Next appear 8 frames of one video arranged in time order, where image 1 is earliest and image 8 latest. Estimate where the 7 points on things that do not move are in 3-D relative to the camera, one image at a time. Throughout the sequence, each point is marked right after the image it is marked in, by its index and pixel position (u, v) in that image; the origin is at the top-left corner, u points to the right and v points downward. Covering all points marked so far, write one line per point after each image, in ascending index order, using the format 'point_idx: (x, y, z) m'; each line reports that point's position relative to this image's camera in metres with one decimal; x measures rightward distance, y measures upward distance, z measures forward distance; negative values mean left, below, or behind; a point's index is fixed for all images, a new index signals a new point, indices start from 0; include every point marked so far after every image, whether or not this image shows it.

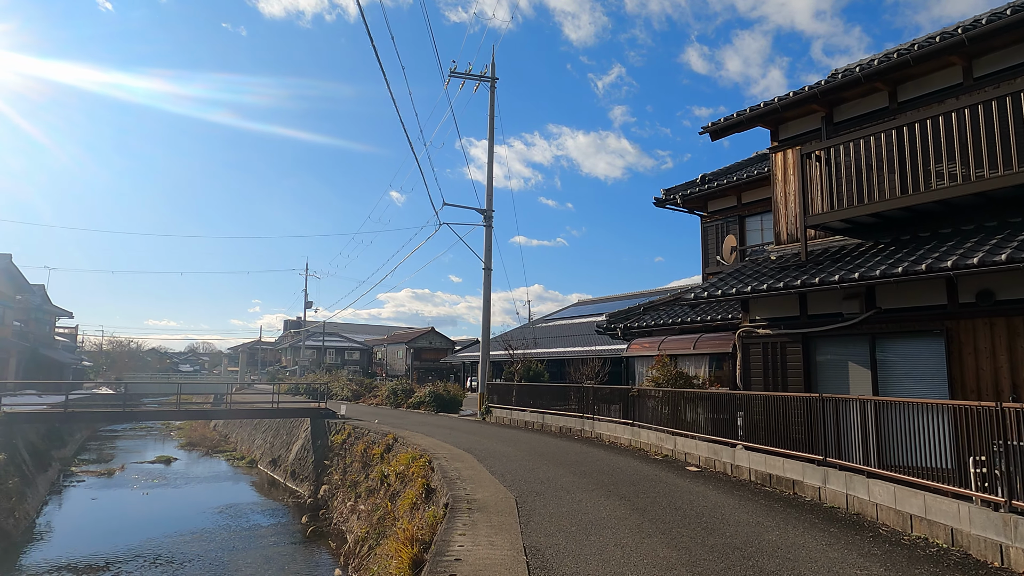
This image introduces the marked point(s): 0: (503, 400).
0: (-0.2, -3.1, +18.3) m
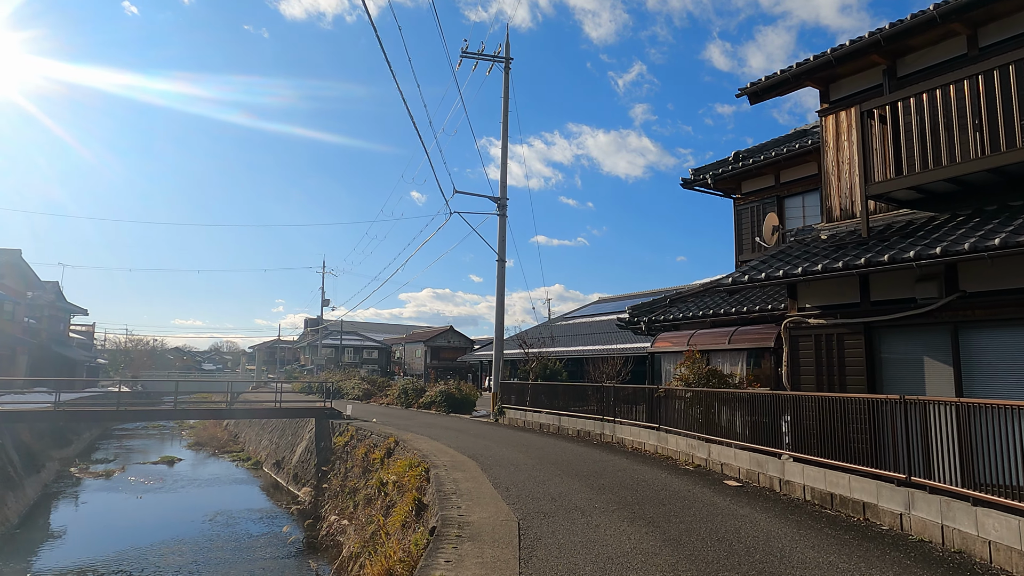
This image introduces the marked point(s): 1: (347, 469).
0: (+0.1, -2.9, +17.0) m
1: (-3.7, -4.0, +14.7) m
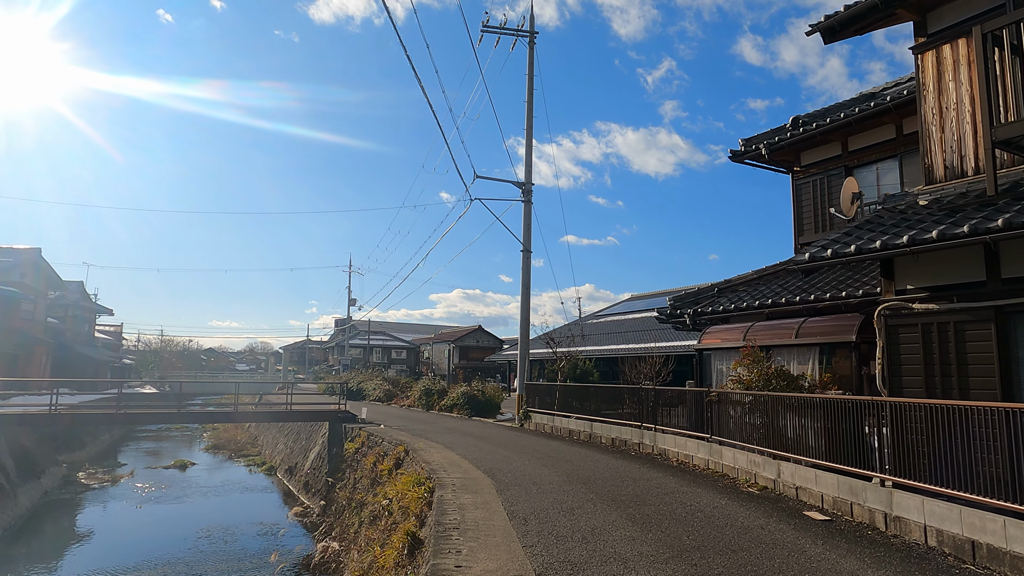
0: (+0.7, -2.7, +15.5) m
1: (-3.2, -3.9, +13.3) m
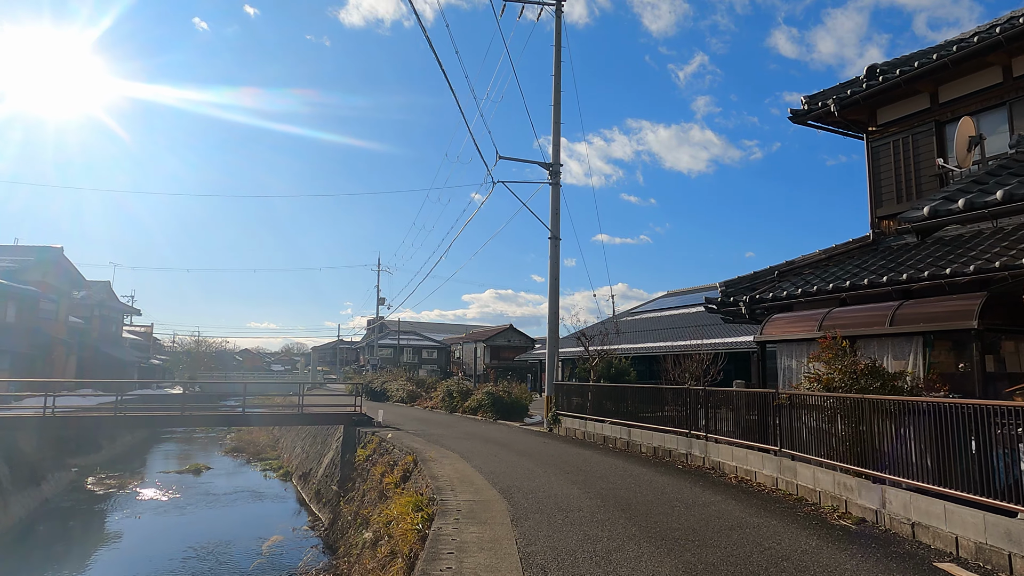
0: (+1.3, -2.5, +13.9) m
1: (-2.7, -3.7, +11.9) m
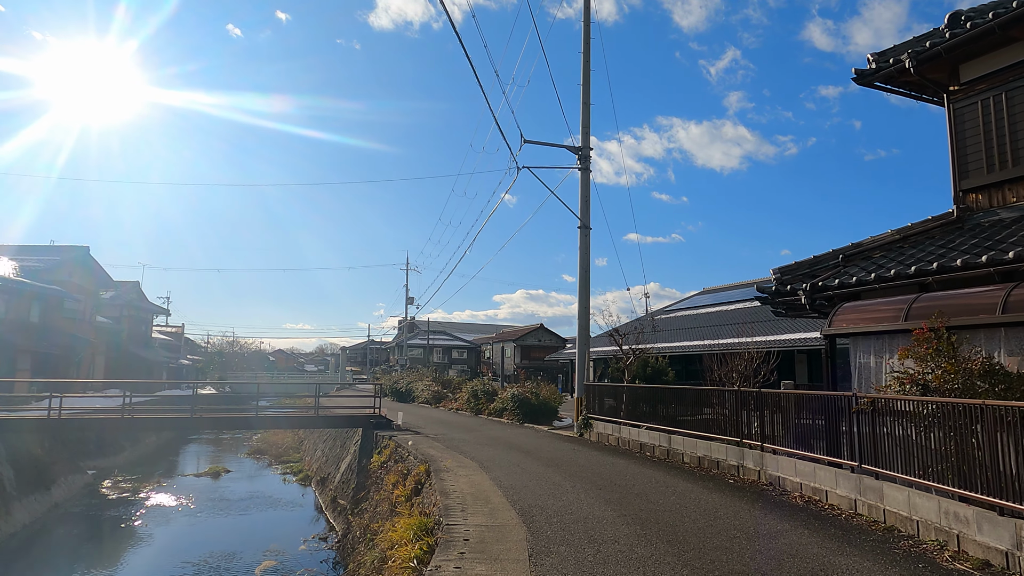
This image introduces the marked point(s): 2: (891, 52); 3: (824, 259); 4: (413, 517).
0: (+1.8, -2.3, +12.7) m
1: (-2.3, -3.5, +10.9) m
2: (+5.0, +3.1, +8.8) m
3: (+4.1, +0.4, +8.8) m
4: (-1.0, -2.4, +6.8) m
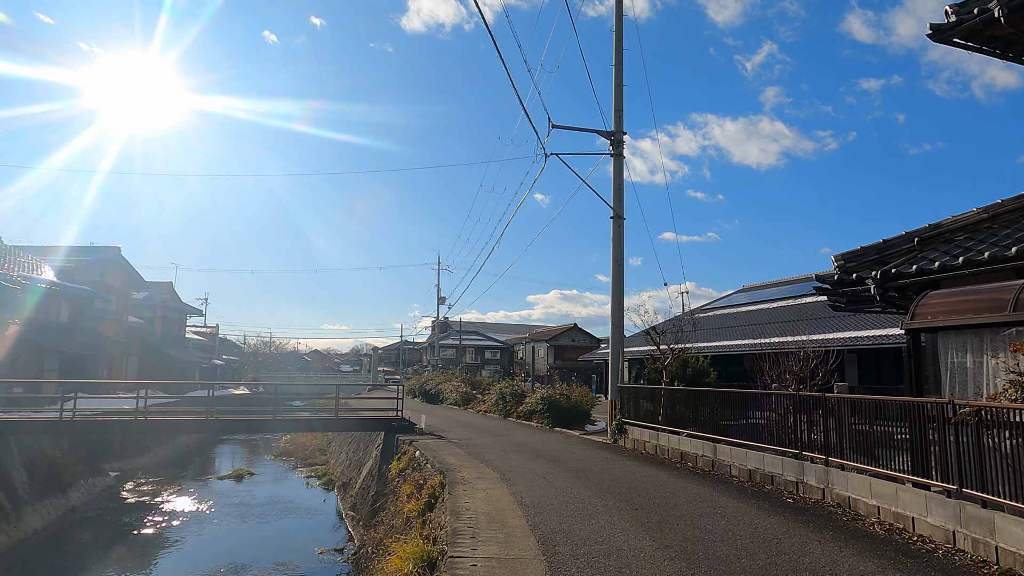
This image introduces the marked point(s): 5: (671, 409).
0: (+2.3, -2.2, +11.6) m
1: (-1.9, -3.4, +10.0) m
2: (+5.3, +3.2, +7.6) m
3: (+4.4, +0.5, +7.6) m
4: (-0.8, -2.2, +5.9) m
5: (+2.5, -1.9, +10.5) m
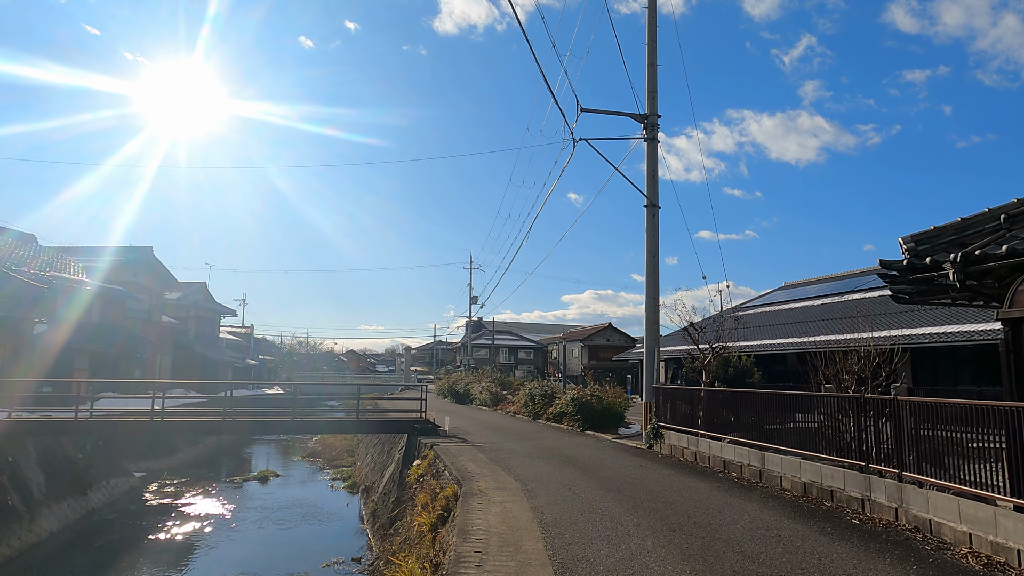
0: (+2.7, -2.1, +10.7) m
1: (-1.5, -3.3, +9.3) m
2: (+5.4, +3.4, +6.5) m
3: (+4.6, +0.7, +6.6) m
4: (-0.7, -2.1, +5.1) m
5: (+2.9, -1.8, +9.5) m
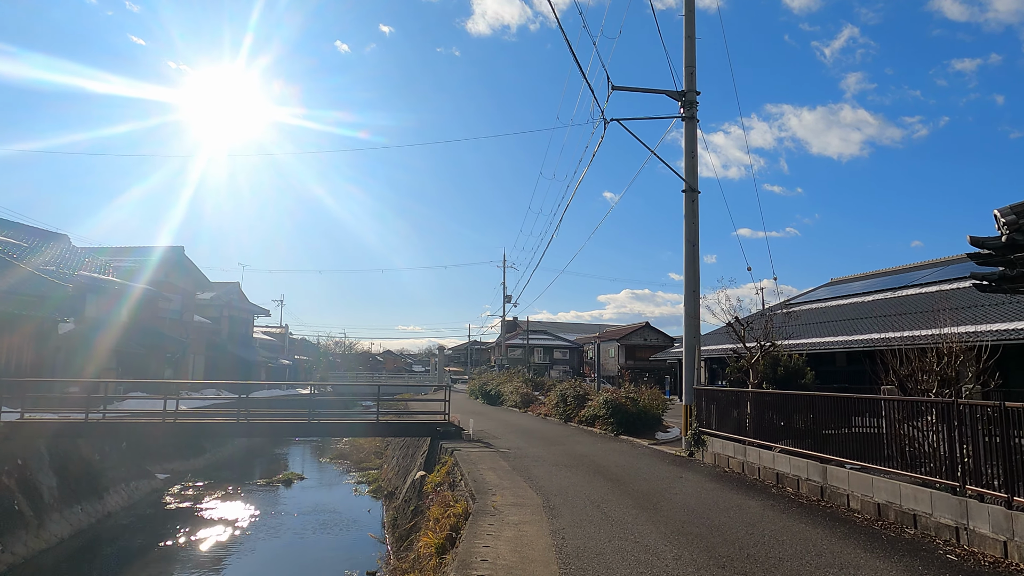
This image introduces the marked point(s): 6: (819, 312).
0: (+3.1, -1.9, +9.6) m
1: (-1.2, -3.2, +8.4) m
2: (+5.5, +3.5, +5.2) m
3: (+4.7, +0.8, +5.4) m
4: (-0.6, -2.0, +4.2) m
5: (+3.2, -1.6, +8.4) m
6: (+8.3, -0.6, +18.2) m
